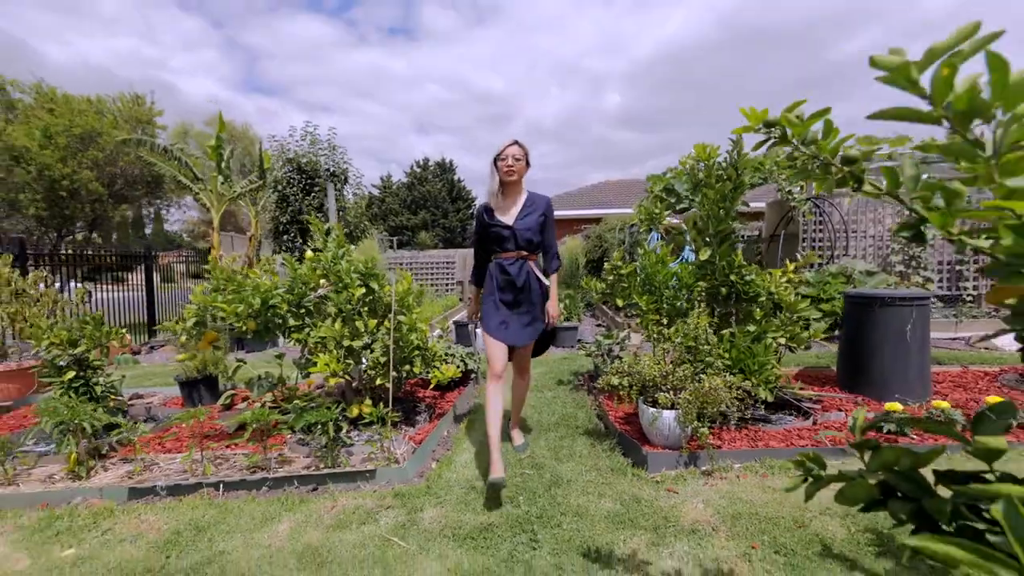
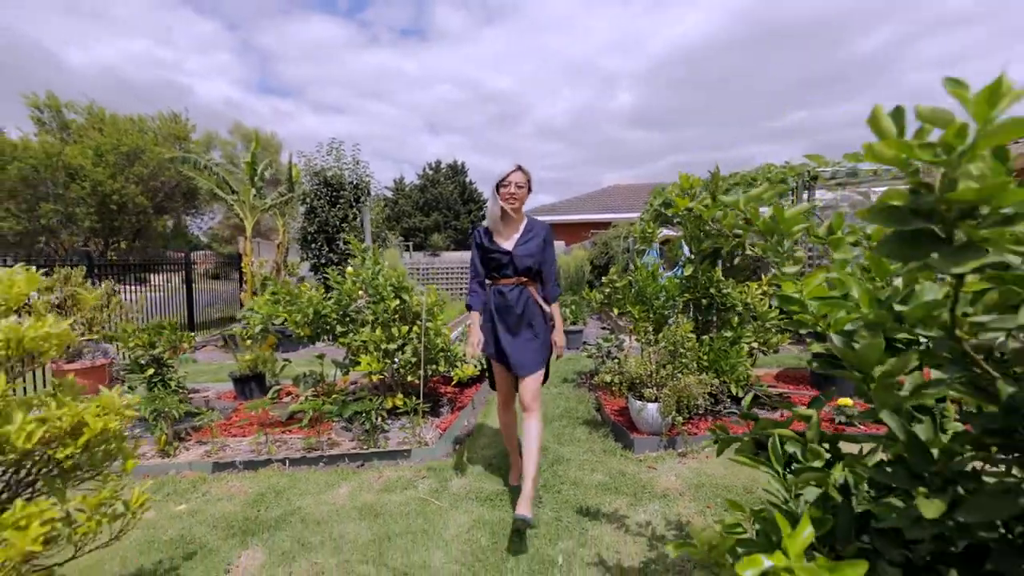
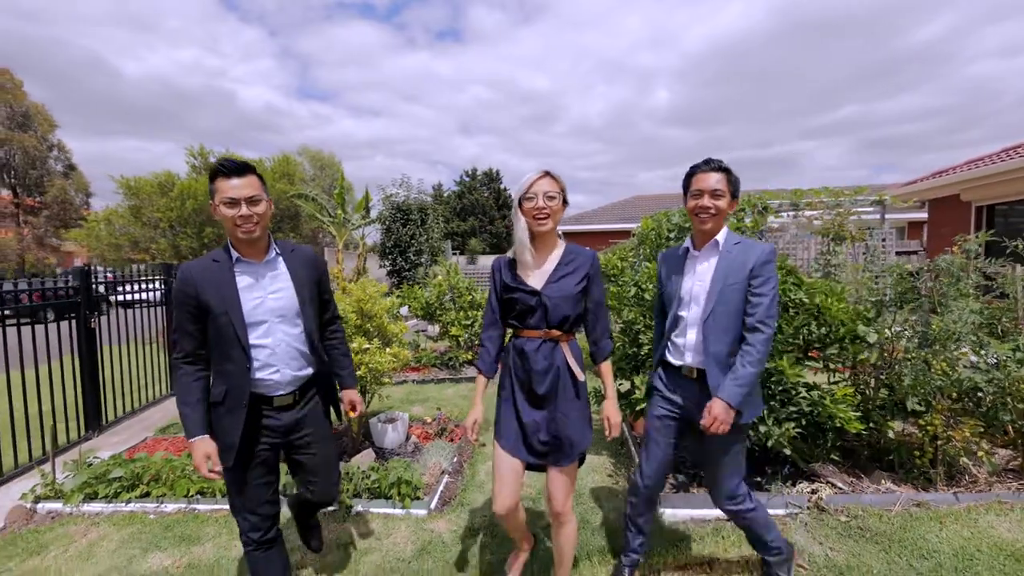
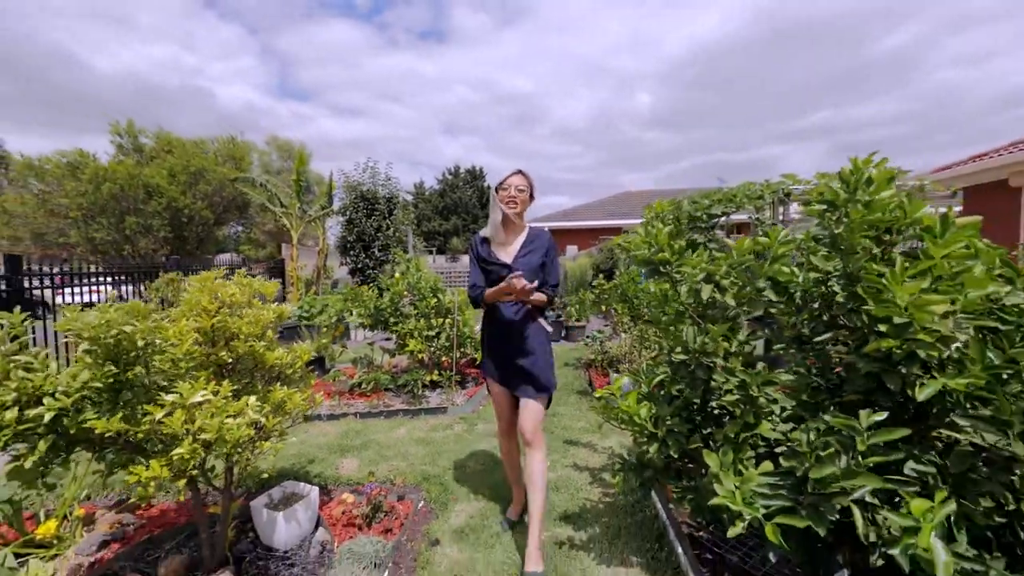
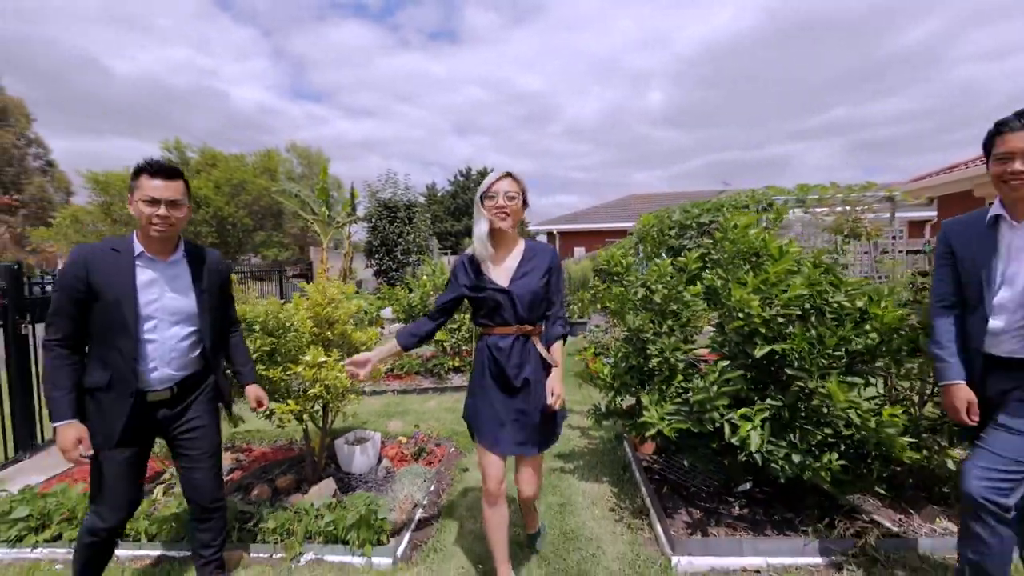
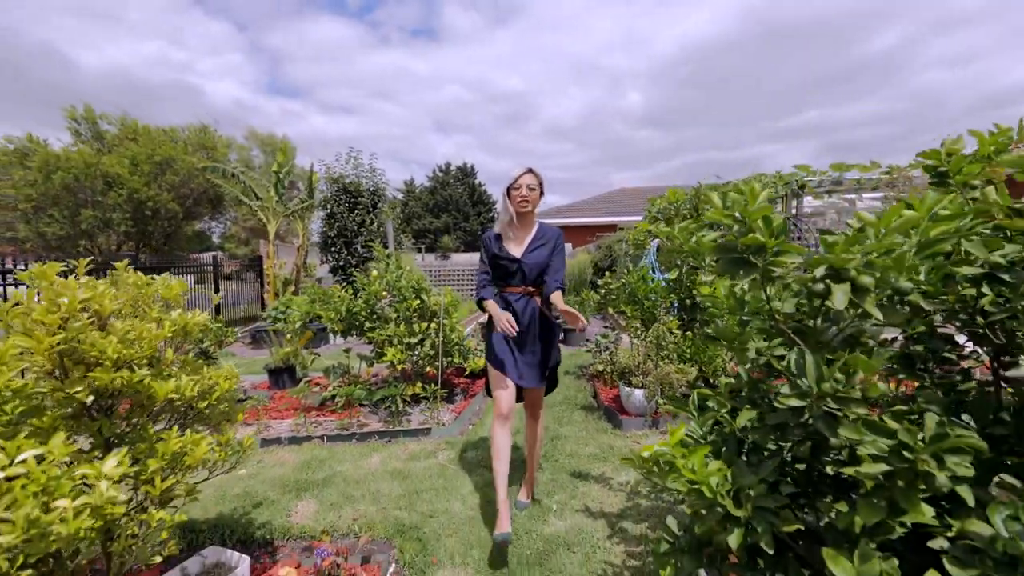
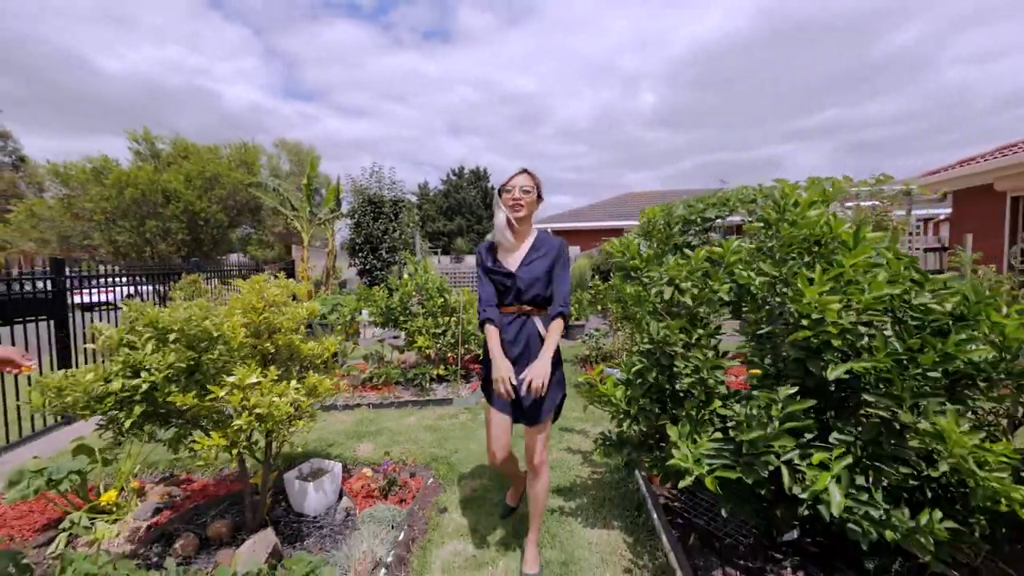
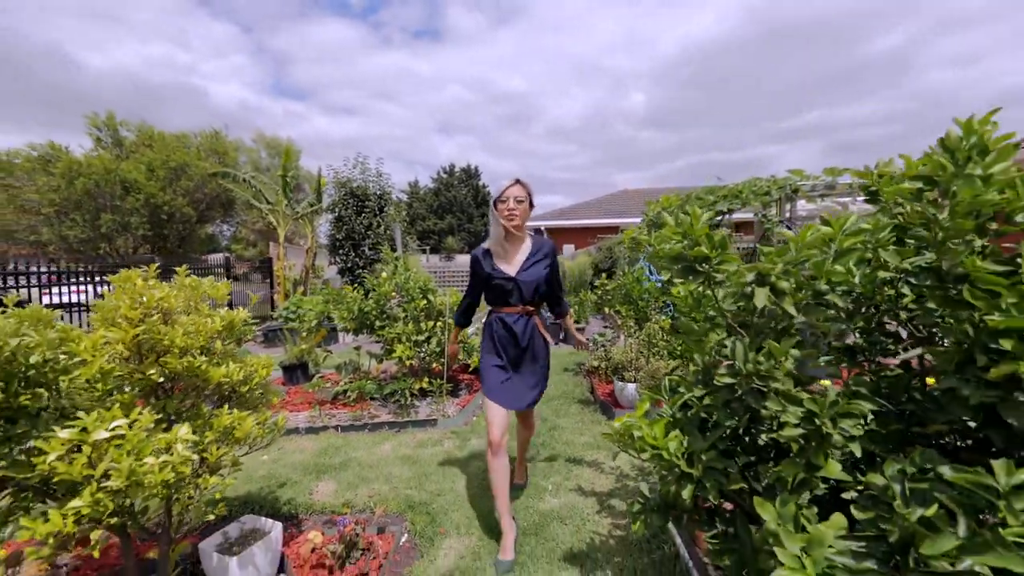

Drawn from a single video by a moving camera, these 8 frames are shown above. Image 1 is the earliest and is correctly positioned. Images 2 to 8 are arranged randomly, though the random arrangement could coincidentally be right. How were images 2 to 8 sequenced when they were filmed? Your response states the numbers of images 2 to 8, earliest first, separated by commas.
2, 6, 8, 4, 7, 5, 3
